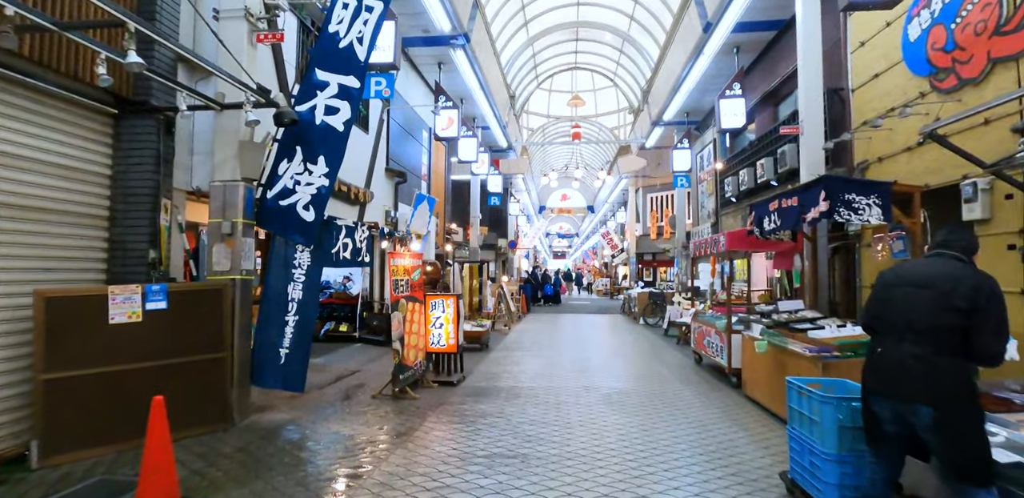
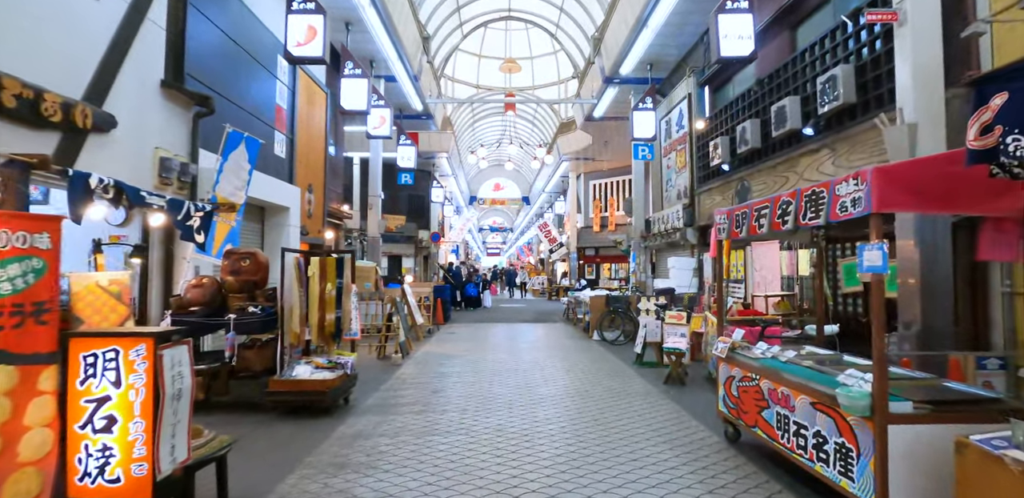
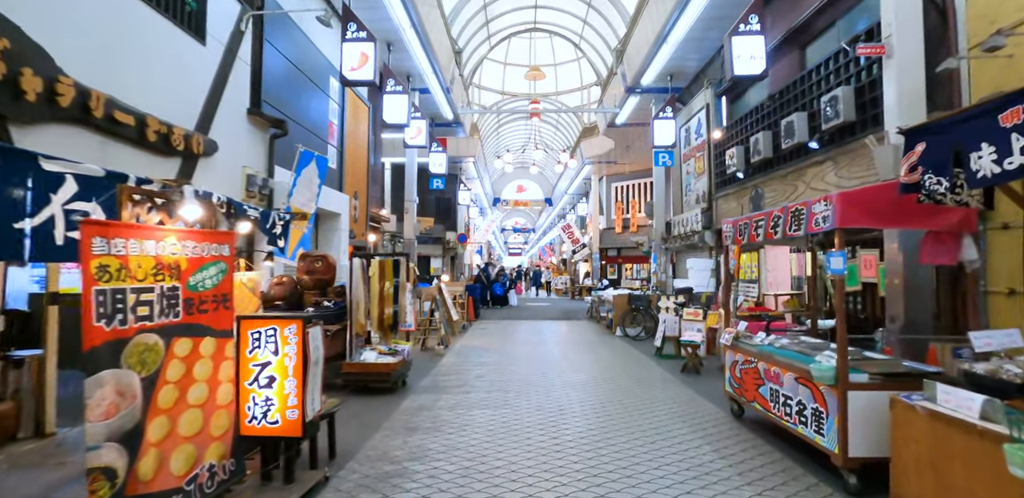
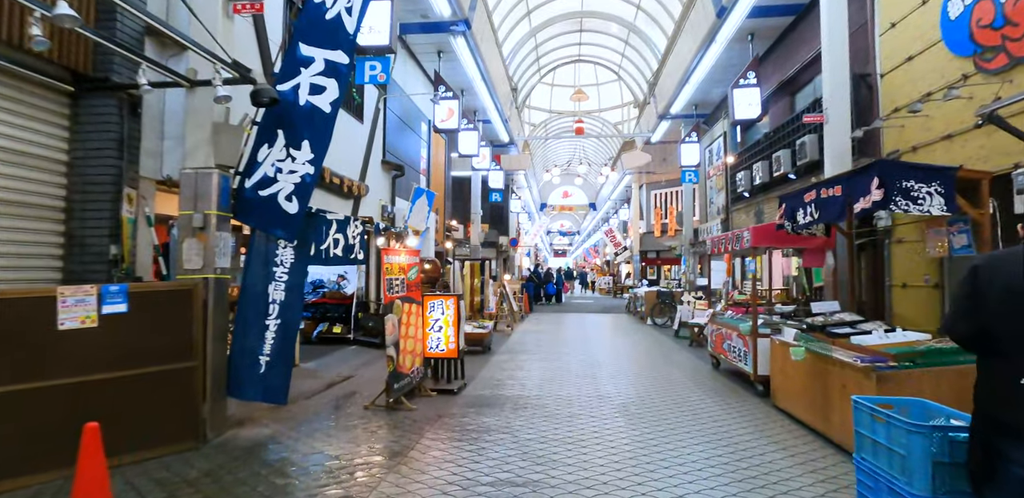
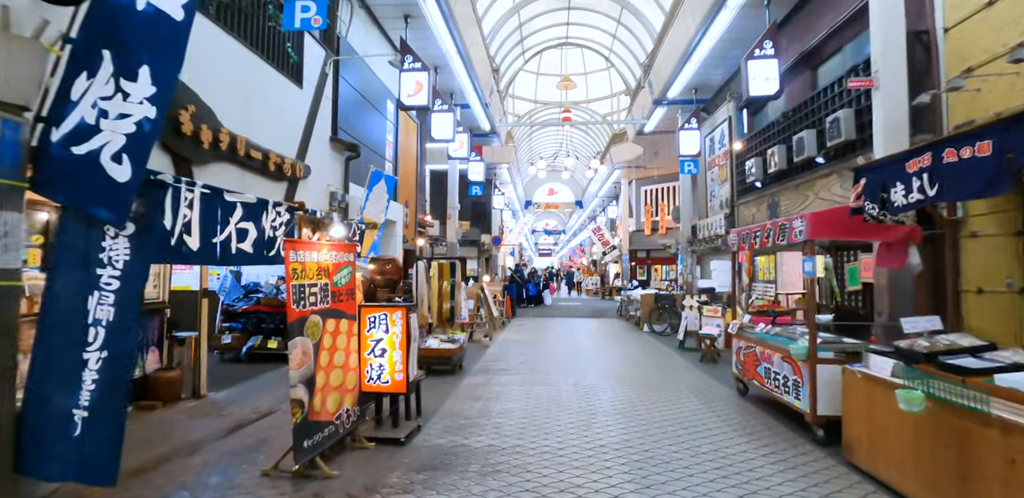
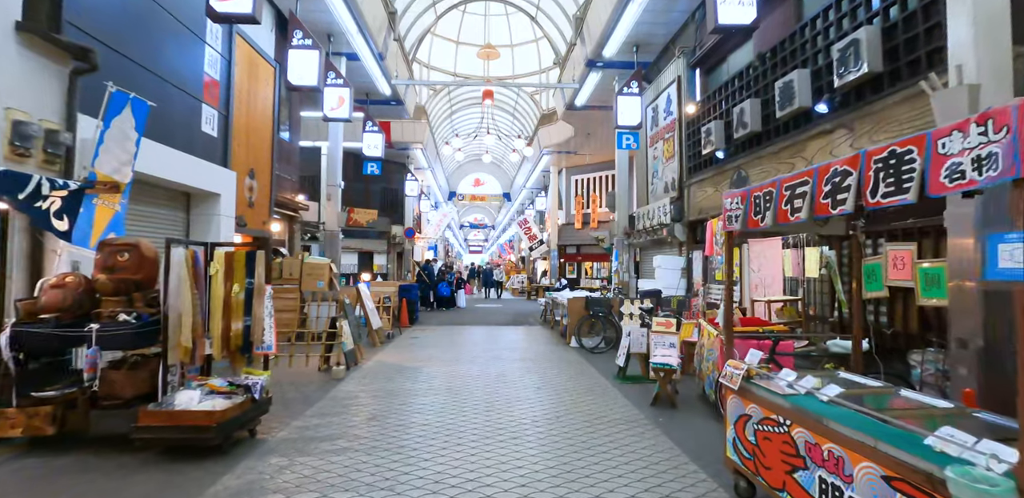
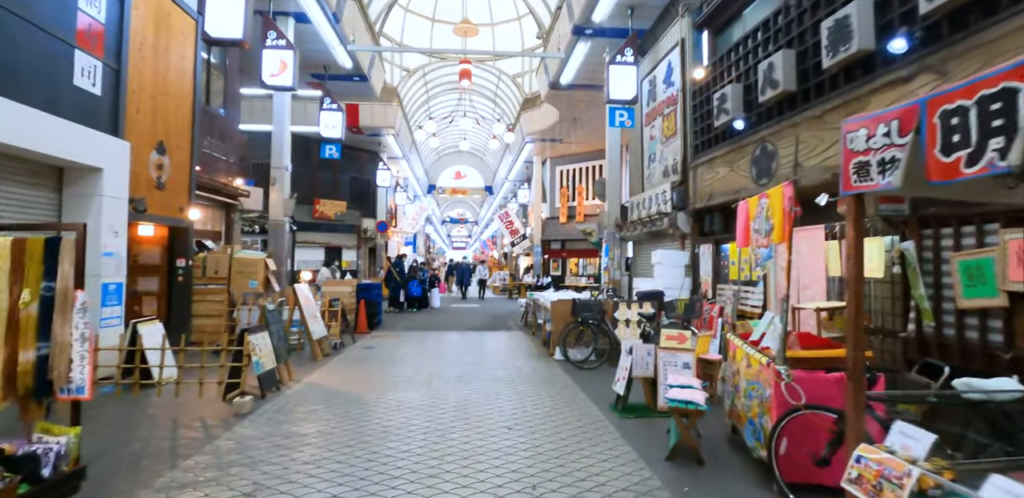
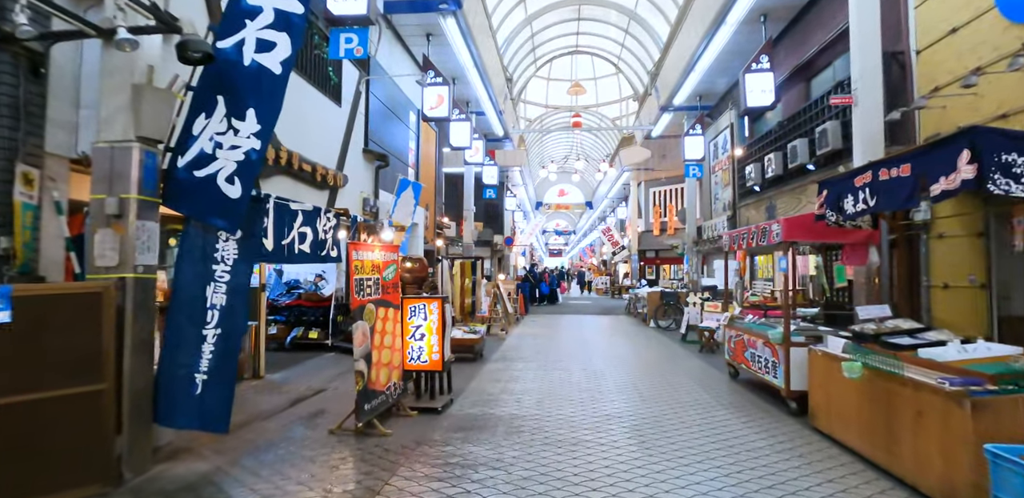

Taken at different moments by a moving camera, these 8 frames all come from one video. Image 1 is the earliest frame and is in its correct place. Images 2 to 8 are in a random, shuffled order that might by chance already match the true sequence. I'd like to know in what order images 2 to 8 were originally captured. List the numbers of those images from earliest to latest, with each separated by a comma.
4, 8, 5, 3, 2, 6, 7
